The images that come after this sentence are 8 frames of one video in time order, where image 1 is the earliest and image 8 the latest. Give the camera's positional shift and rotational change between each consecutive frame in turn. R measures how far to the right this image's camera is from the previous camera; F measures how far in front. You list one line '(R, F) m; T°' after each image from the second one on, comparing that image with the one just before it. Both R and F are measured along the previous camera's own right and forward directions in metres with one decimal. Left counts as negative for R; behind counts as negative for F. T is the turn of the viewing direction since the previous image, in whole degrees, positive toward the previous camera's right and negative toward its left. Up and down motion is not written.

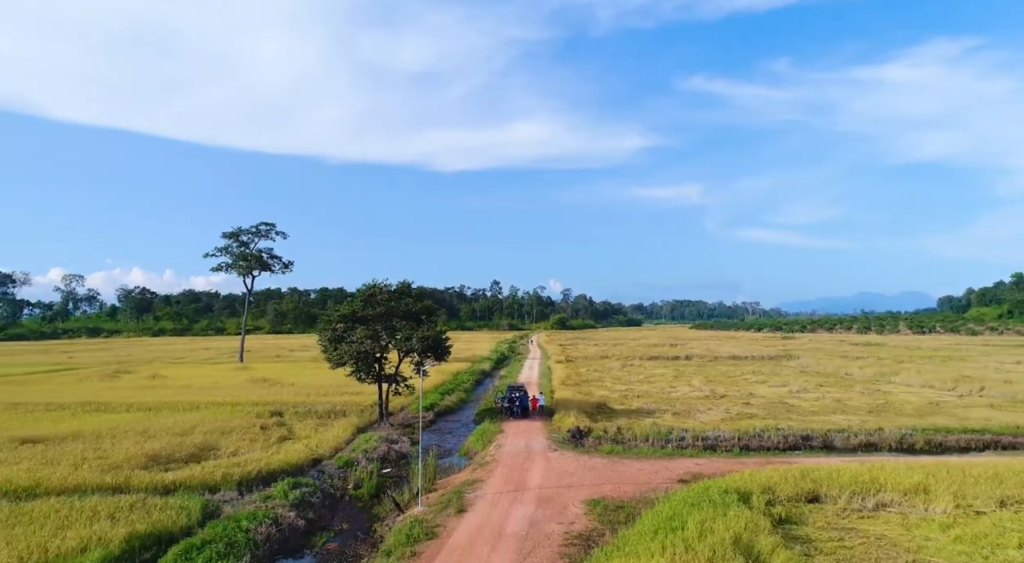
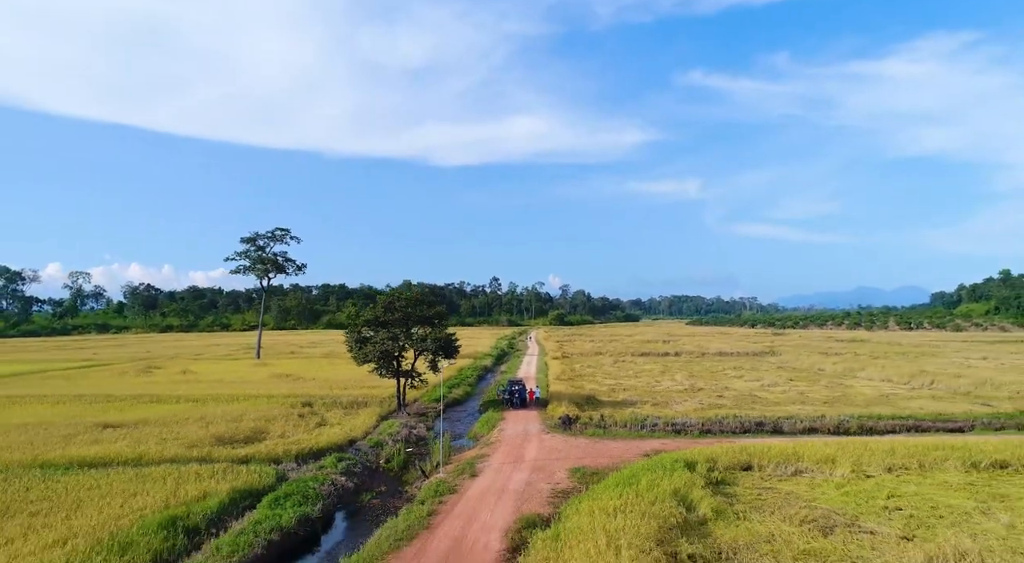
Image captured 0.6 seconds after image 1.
(0.0, -3.3) m; 0°
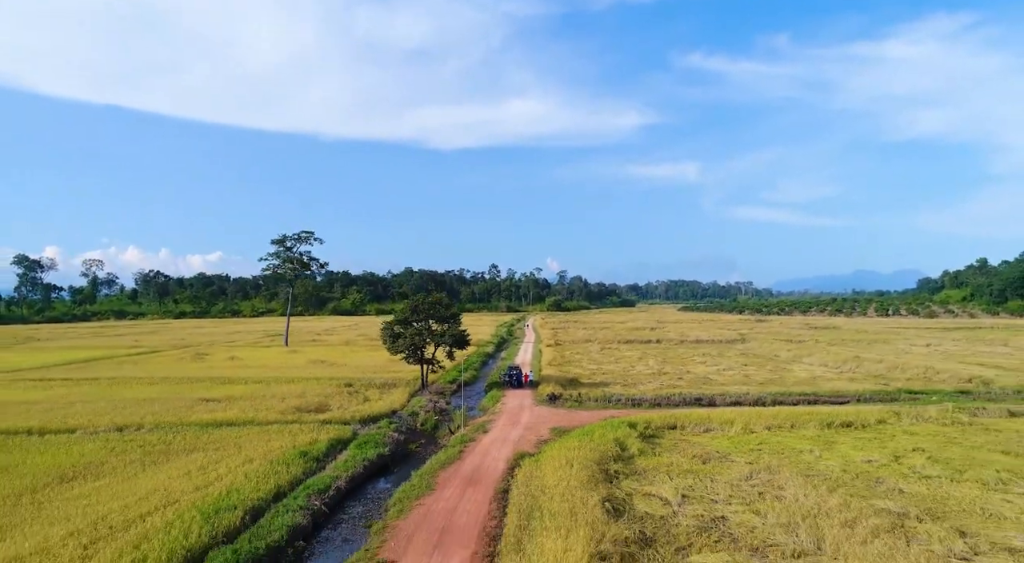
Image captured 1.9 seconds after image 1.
(0.0, -6.7) m; 0°
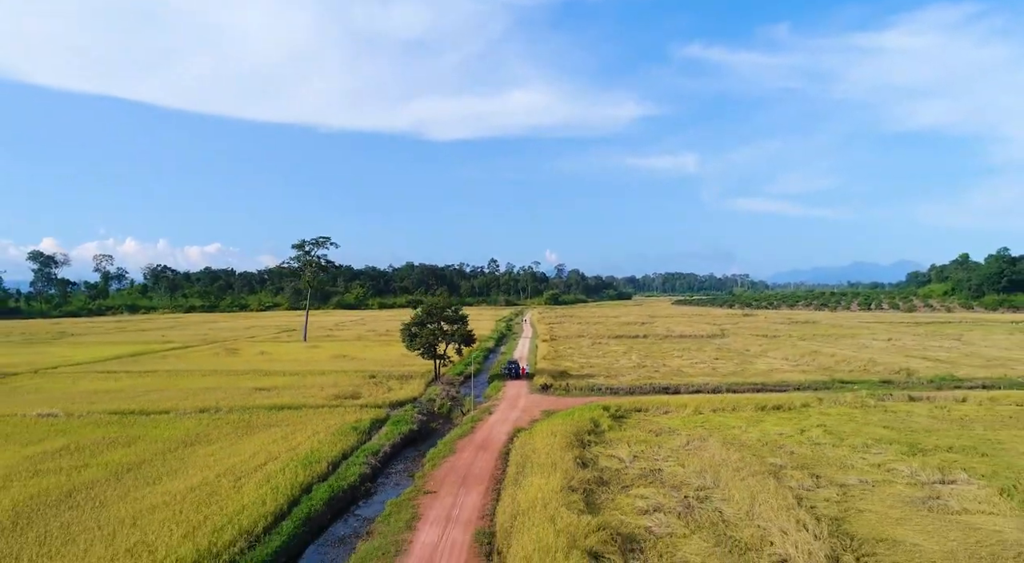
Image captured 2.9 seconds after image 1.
(0.0, -5.6) m; 0°
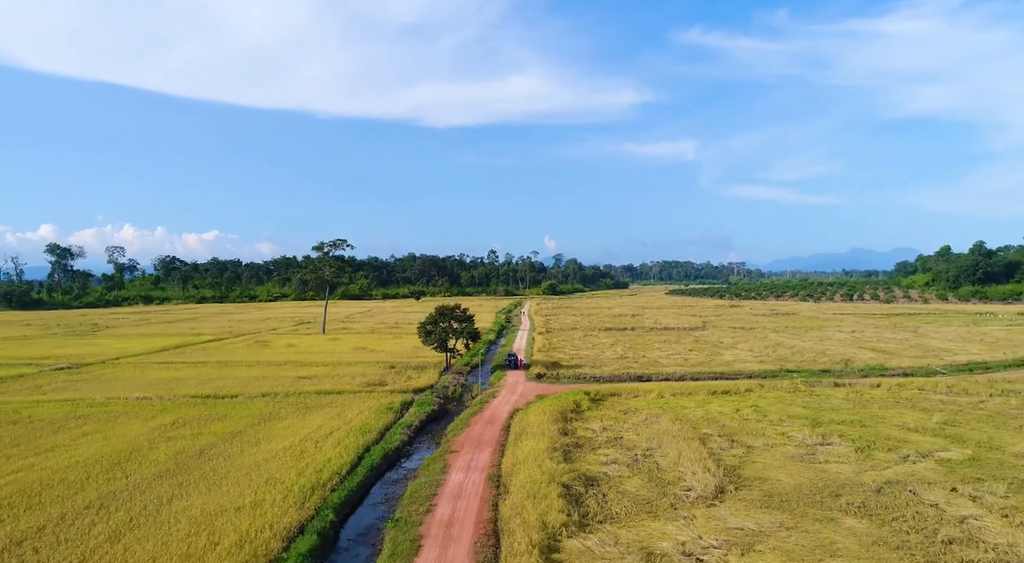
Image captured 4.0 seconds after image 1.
(0.0, -6.5) m; 0°
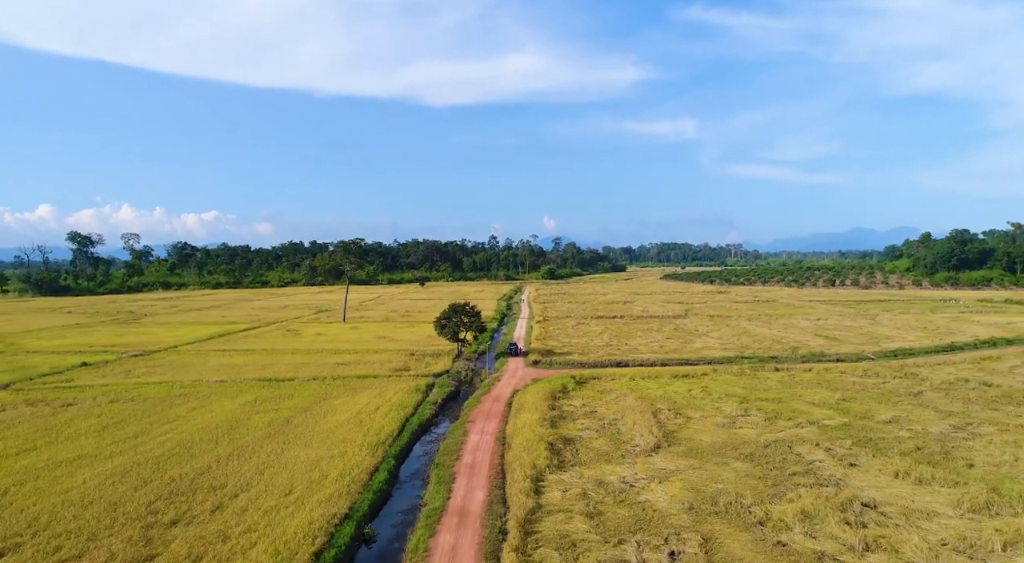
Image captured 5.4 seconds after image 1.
(0.0, -8.1) m; 0°
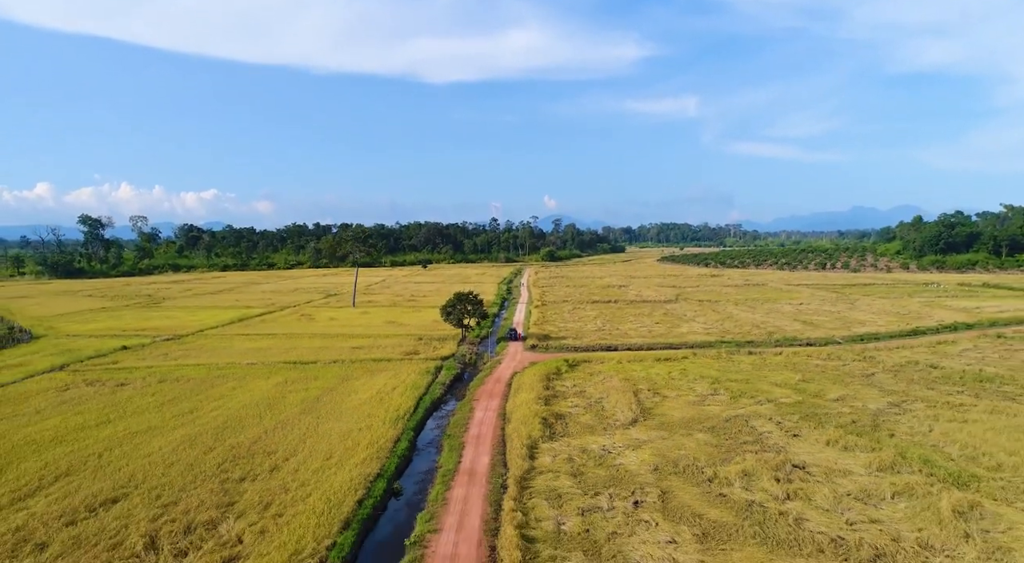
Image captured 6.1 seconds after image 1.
(0.0, -4.6) m; 0°
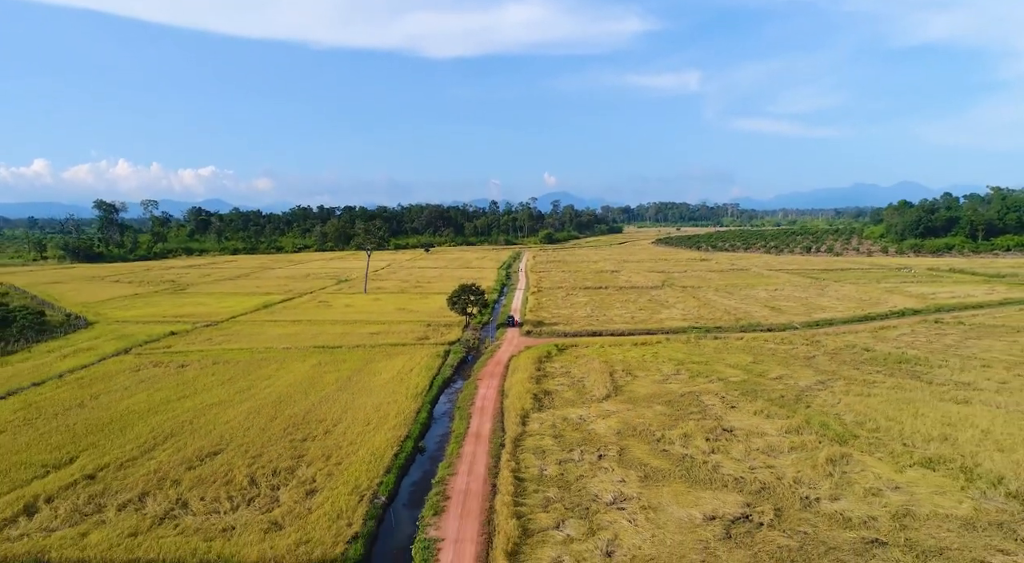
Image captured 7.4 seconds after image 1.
(+0.2, -7.4) m; 0°
